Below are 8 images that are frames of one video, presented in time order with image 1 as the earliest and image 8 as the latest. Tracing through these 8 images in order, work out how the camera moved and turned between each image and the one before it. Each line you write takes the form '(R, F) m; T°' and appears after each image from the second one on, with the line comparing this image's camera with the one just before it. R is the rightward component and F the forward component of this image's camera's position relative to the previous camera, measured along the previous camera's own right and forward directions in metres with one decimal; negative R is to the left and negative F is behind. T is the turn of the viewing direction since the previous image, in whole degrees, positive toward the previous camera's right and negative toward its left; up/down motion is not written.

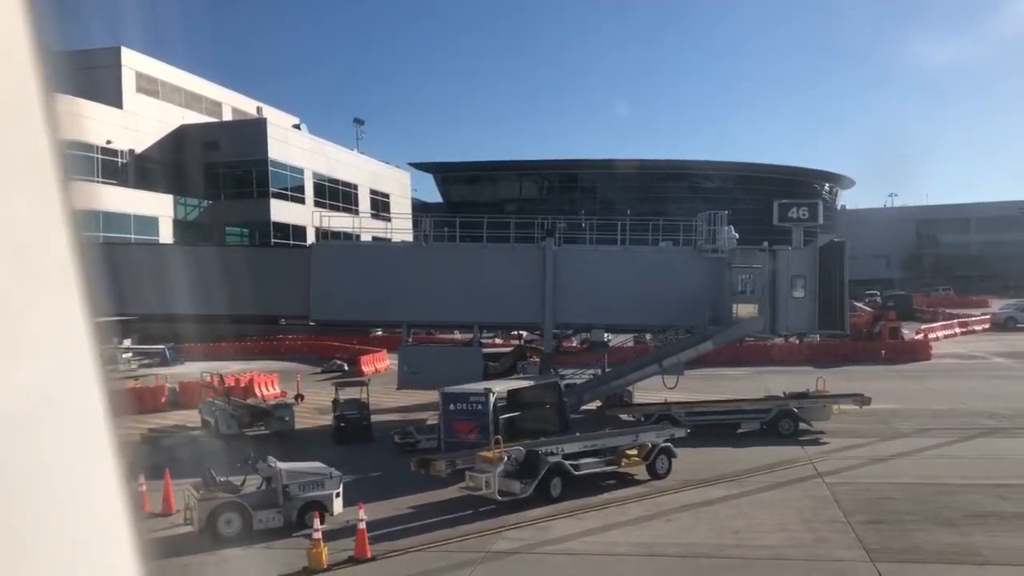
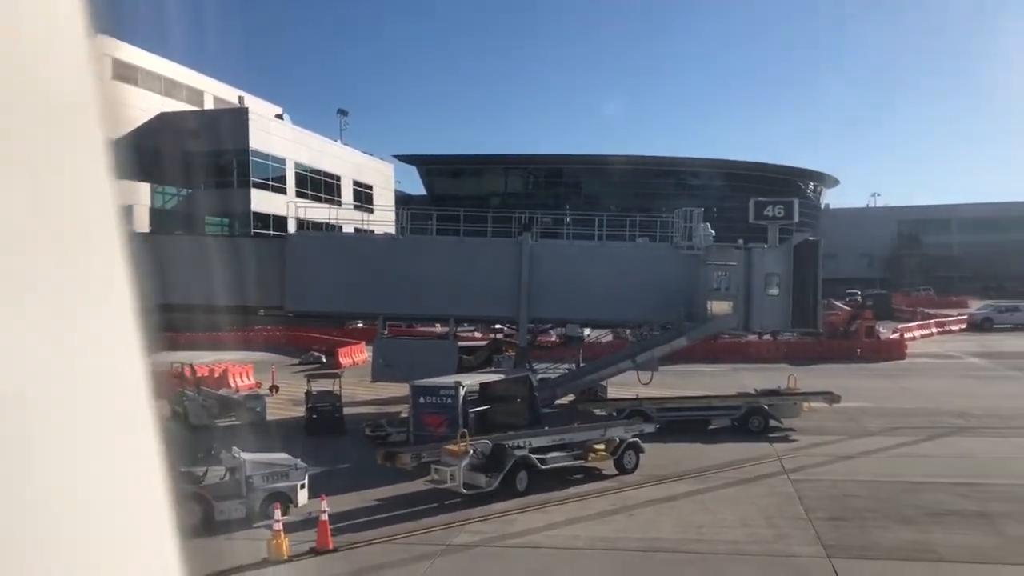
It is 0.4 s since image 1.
(+0.2, 0.0) m; +1°
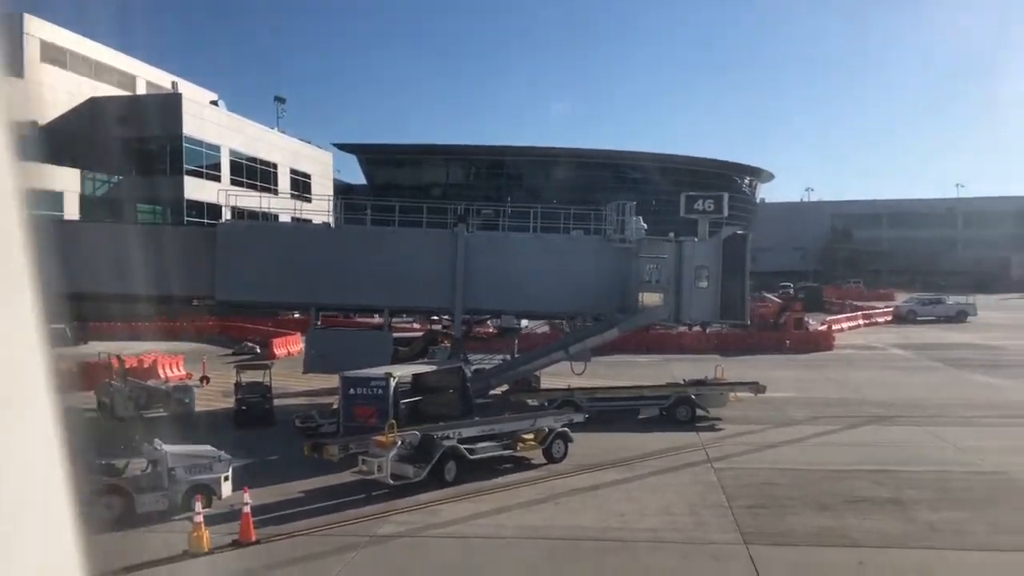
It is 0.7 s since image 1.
(+0.2, -0.1) m; +4°
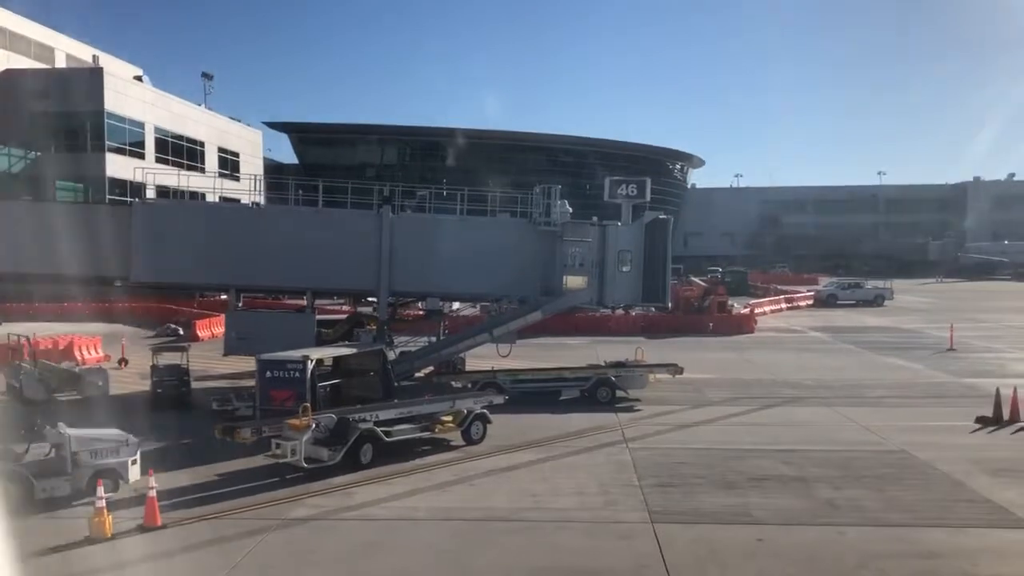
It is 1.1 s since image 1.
(+0.3, -0.1) m; +4°
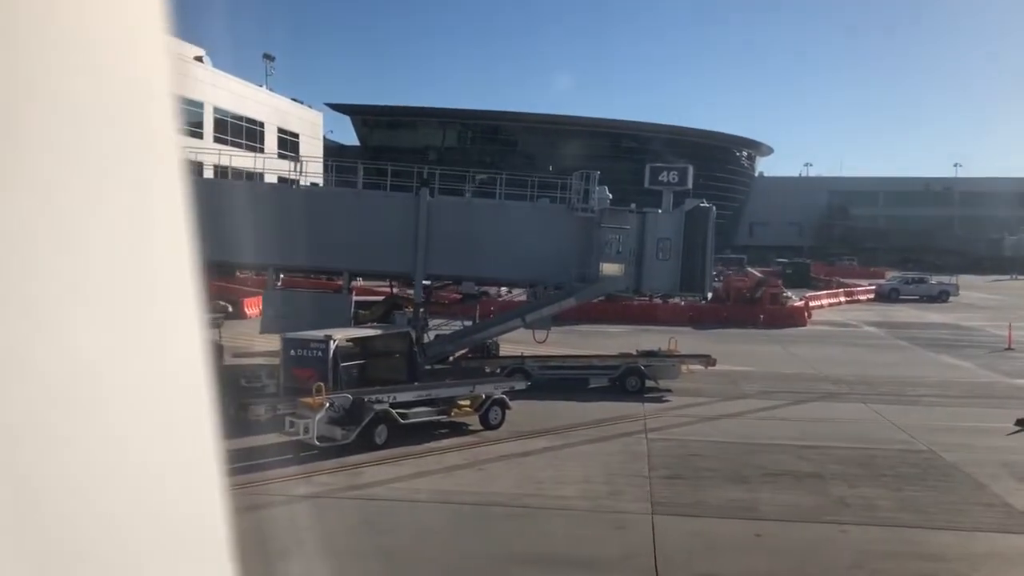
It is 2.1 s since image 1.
(+0.7, +0.1) m; -4°
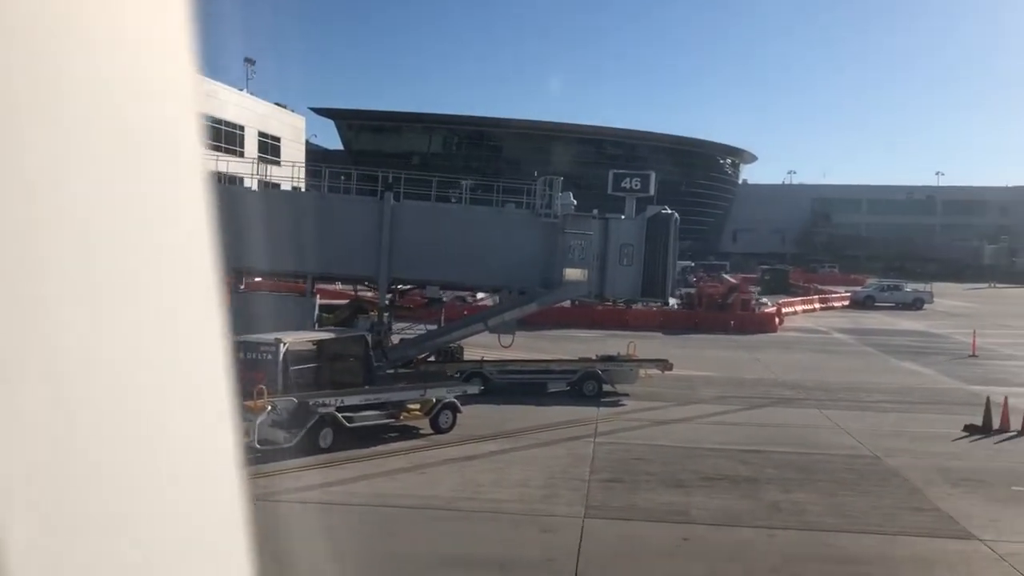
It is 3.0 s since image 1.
(+0.6, -0.1) m; +1°
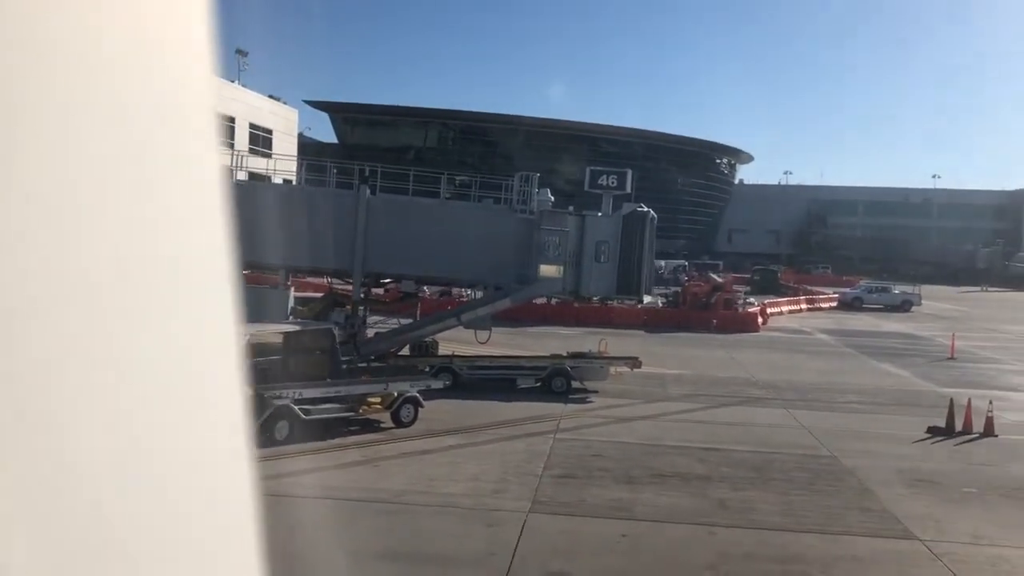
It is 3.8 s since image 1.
(+0.5, 0.0) m; 0°
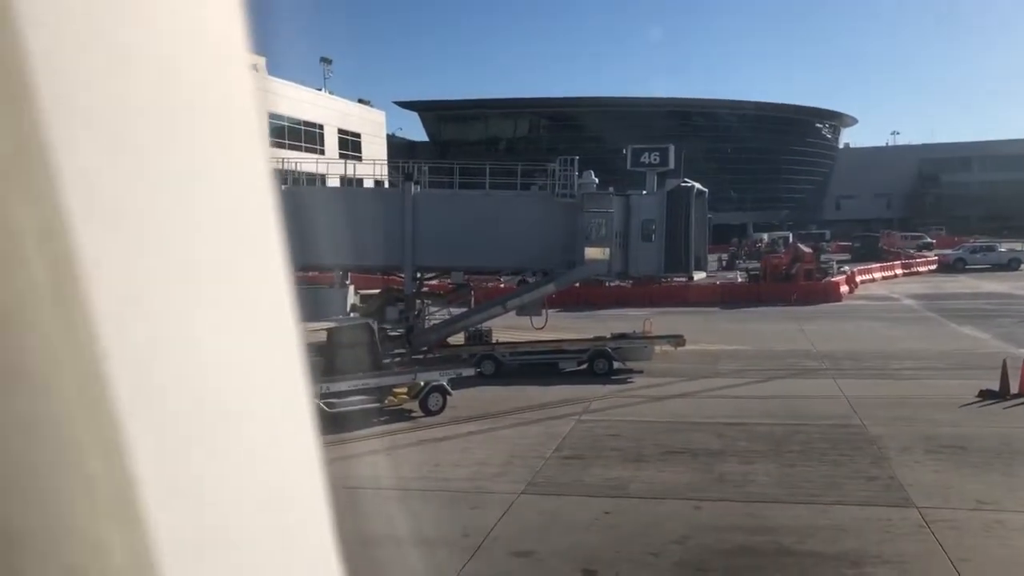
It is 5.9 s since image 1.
(+1.5, 0.0) m; -7°
